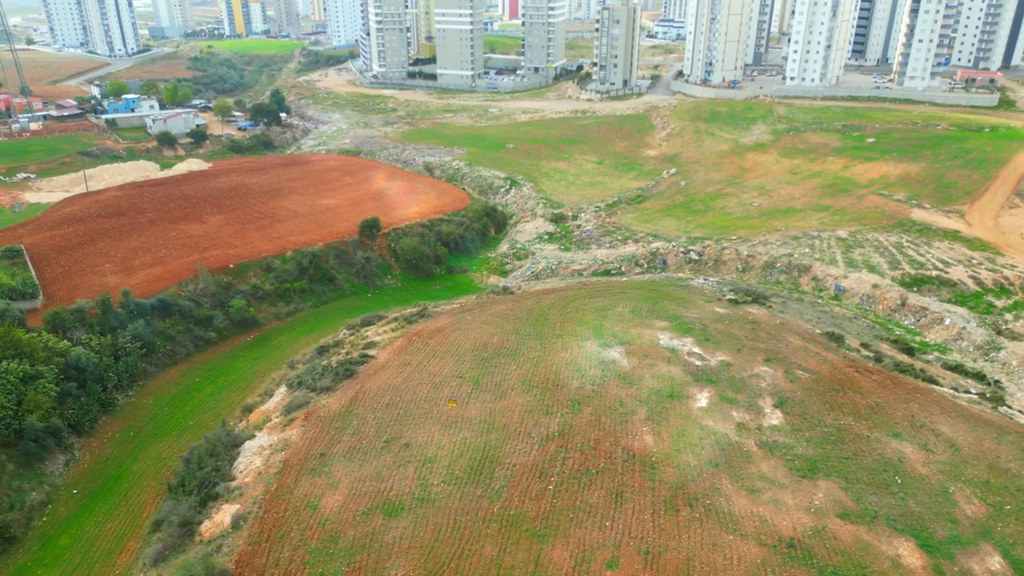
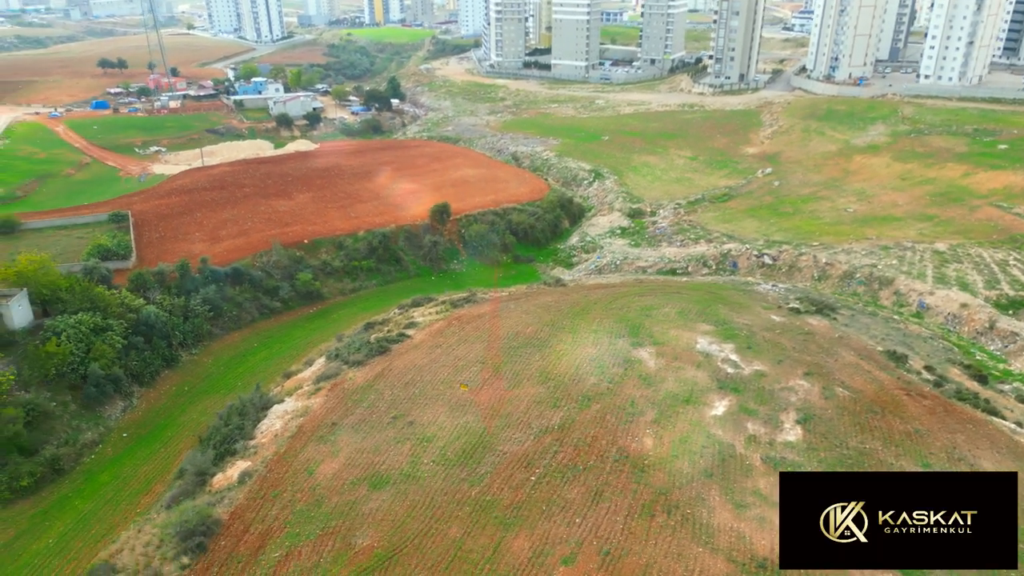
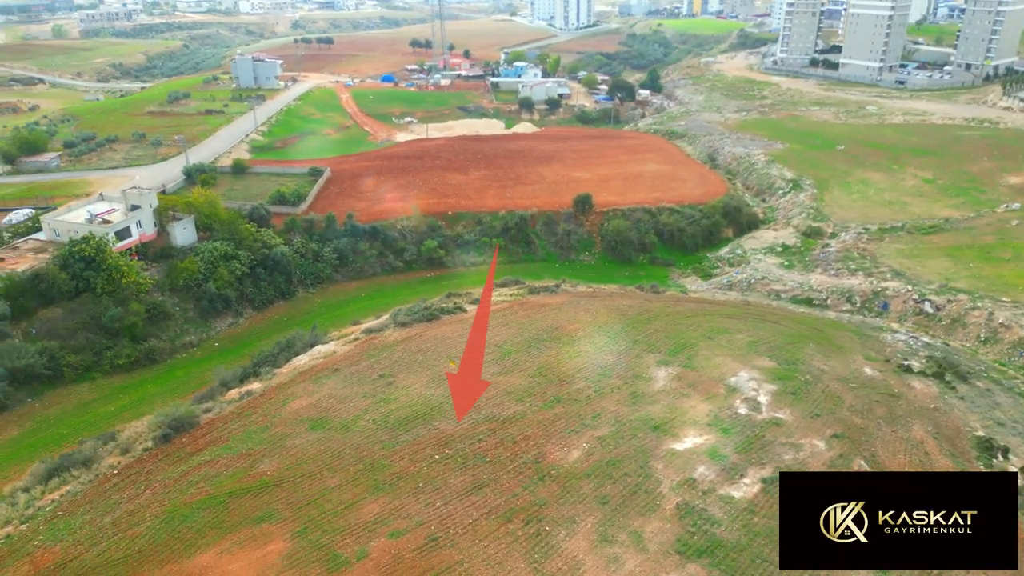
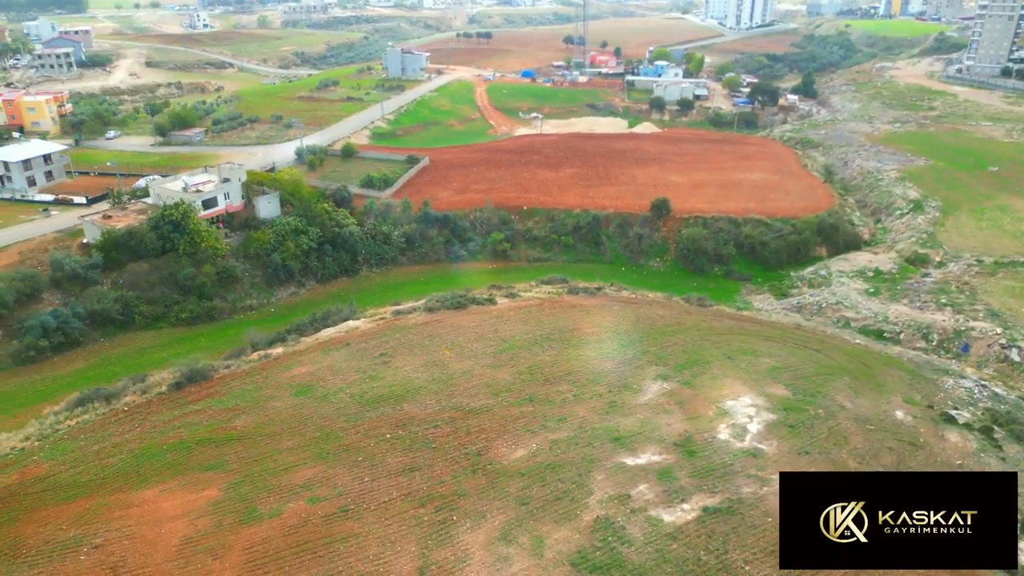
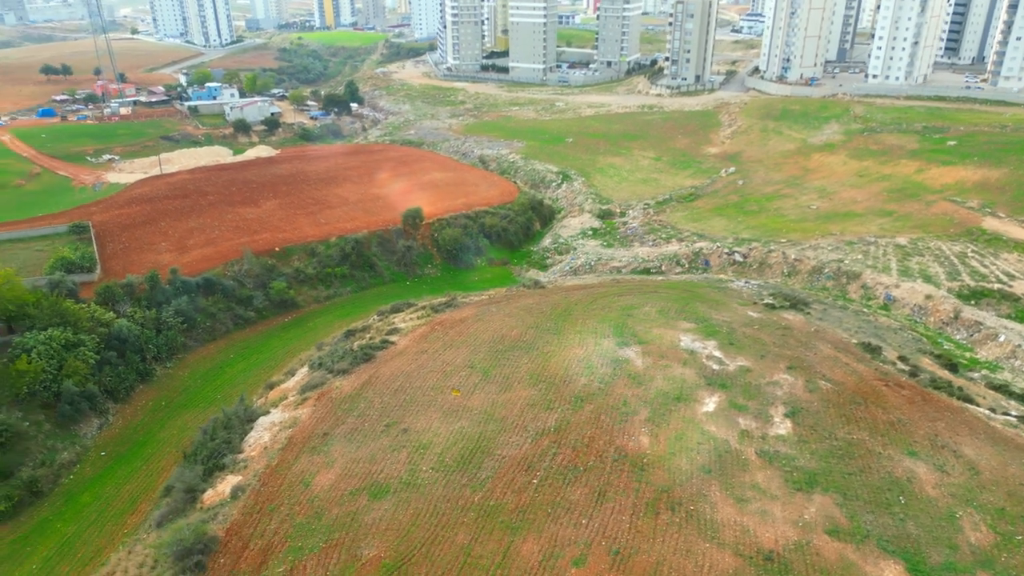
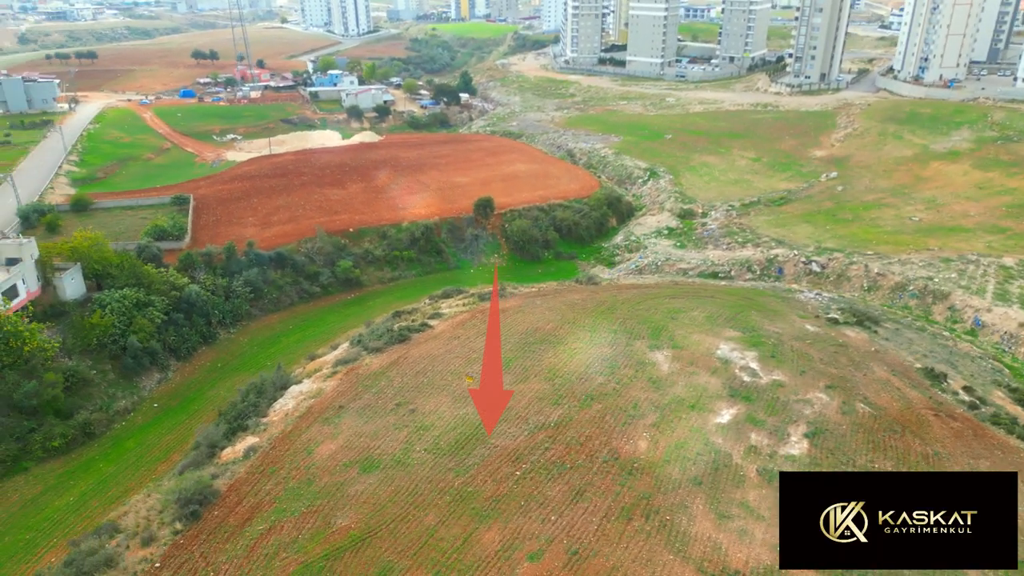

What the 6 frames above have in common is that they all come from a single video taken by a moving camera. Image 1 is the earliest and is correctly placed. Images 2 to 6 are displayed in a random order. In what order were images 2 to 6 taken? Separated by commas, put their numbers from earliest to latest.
5, 2, 6, 3, 4
